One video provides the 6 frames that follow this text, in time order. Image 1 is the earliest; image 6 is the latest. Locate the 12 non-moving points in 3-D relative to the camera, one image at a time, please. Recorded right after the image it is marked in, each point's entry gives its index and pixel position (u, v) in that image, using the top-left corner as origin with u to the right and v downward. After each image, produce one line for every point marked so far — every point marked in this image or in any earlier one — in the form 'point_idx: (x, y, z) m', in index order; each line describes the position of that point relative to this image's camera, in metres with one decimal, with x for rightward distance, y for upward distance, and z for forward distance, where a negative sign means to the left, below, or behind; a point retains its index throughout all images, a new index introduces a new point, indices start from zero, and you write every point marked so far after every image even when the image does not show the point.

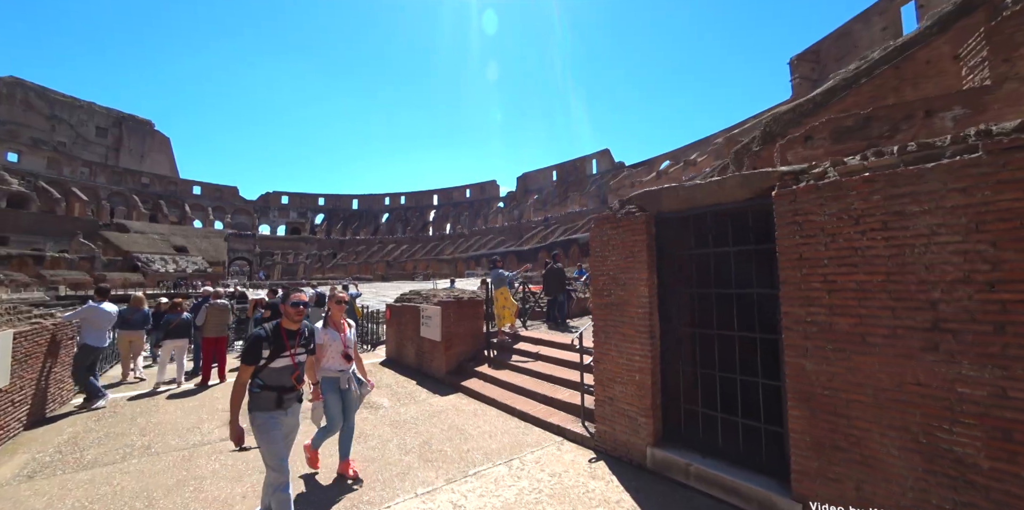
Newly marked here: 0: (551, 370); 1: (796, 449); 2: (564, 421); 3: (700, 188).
0: (+0.6, -1.7, +5.5) m
1: (+1.9, -1.3, +2.5) m
2: (+0.6, -1.9, +4.3) m
3: (+1.6, +0.6, +3.2) m
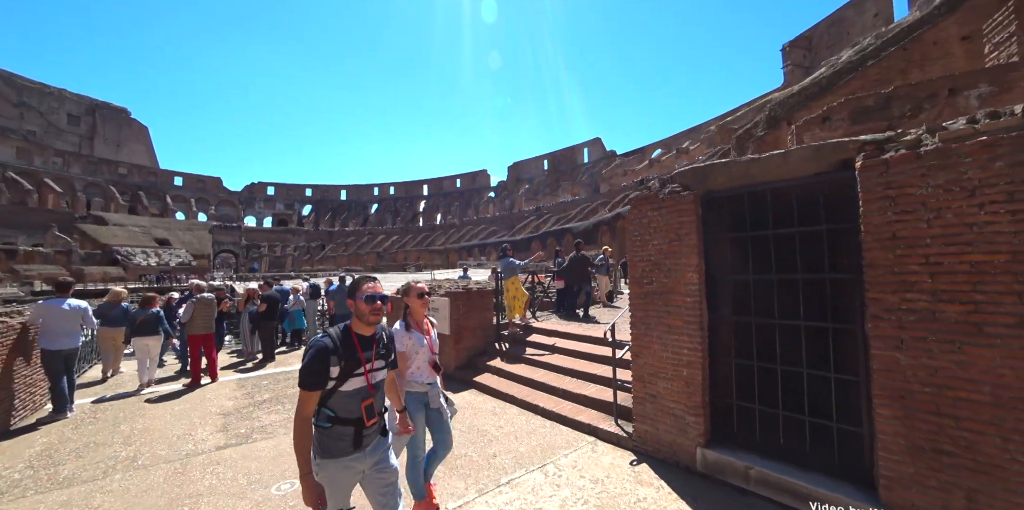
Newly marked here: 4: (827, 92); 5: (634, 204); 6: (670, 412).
0: (+0.9, -1.5, +5.2) m
1: (+2.2, -1.2, +2.2) m
2: (+0.9, -1.8, +4.0) m
3: (+1.9, +0.7, +2.8) m
4: (+10.2, +5.3, +12.1) m
5: (+1.2, +0.5, +3.6) m
6: (+1.4, -1.4, +3.2) m
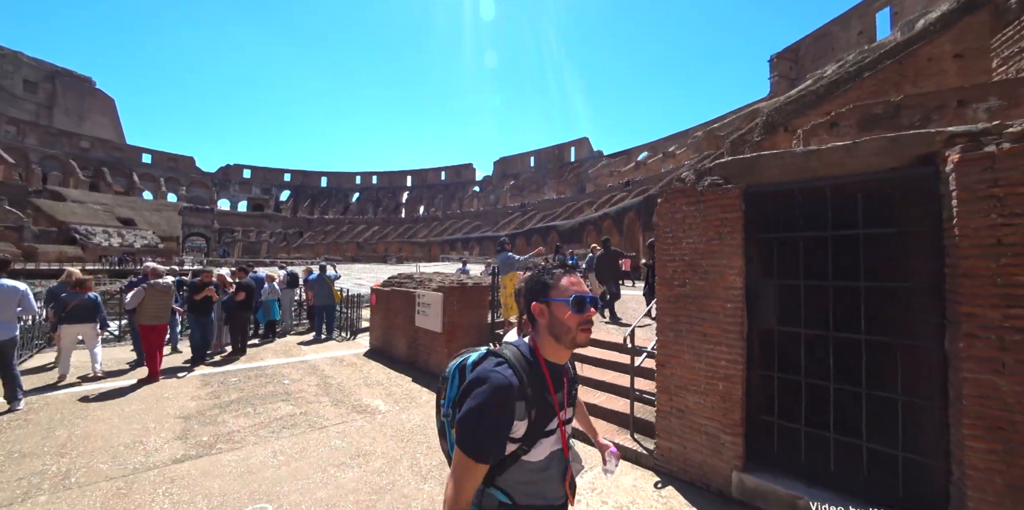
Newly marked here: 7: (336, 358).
0: (+0.9, -1.5, +4.8) m
1: (+2.4, -1.2, +1.9) m
2: (+0.9, -1.7, +3.6) m
3: (+2.1, +0.7, +2.5) m
4: (+10.1, +5.0, +12.1) m
5: (+1.3, +0.5, +3.3) m
6: (+1.5, -1.4, +2.9) m
7: (-3.3, -2.0, +7.0) m
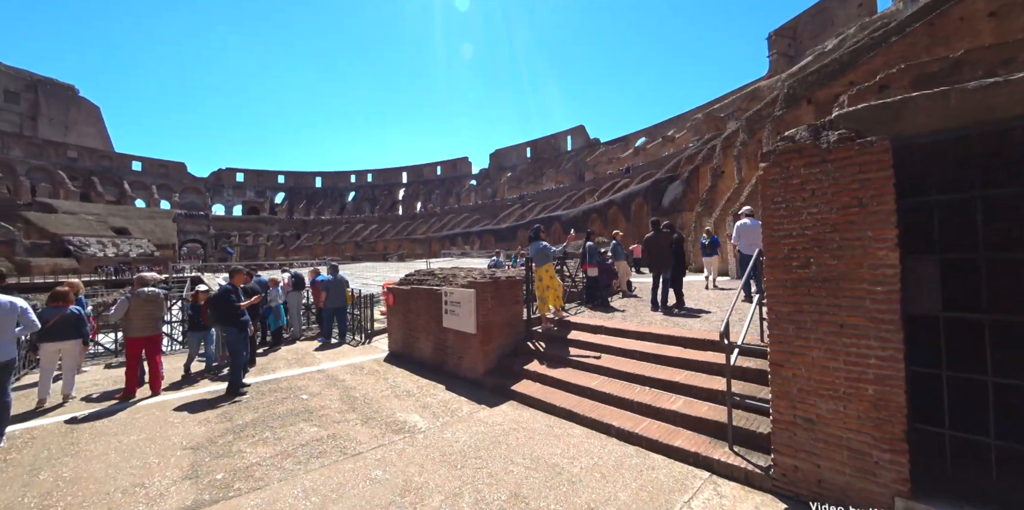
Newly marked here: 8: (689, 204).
0: (+1.5, -1.3, +4.2) m
1: (+3.0, -1.0, +1.3) m
2: (+1.5, -1.6, +3.0) m
3: (+2.6, +0.9, +1.9) m
4: (+10.4, +5.7, +11.4) m
5: (+1.8, +0.7, +2.6) m
6: (+2.1, -1.2, +2.3) m
7: (-2.7, -1.9, +6.4) m
8: (+9.0, +2.6, +19.0) m
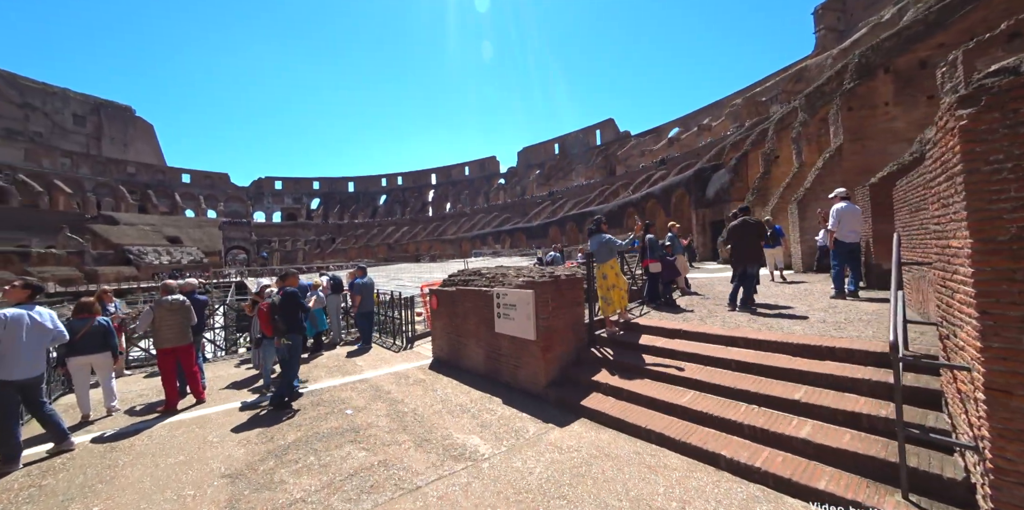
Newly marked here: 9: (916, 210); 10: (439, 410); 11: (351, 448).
0: (+2.2, -1.2, +3.5) m
1: (+3.4, -0.9, +0.5) m
2: (+2.2, -1.5, +2.3) m
3: (+3.1, +1.0, +1.1) m
4: (+11.4, +6.1, +10.0) m
5: (+2.4, +0.8, +1.9) m
6: (+2.6, -1.1, +1.5) m
7: (-1.8, -1.9, +6.0) m
8: (+10.7, +3.0, +17.6) m
9: (+4.7, +0.5, +4.3) m
10: (-0.9, -1.8, +4.4) m
11: (-1.5, -1.8, +3.5) m
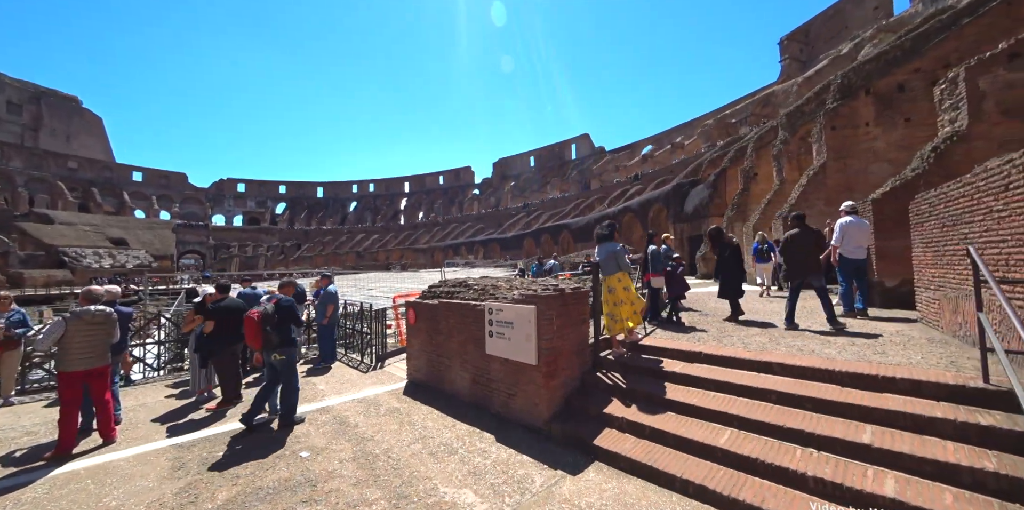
0: (+2.2, -1.3, +2.9) m
1: (+3.7, -0.9, 0.0) m
2: (+2.3, -1.5, +1.7) m
3: (+3.3, +0.9, +0.6) m
4: (+11.1, +5.6, +10.3) m
5: (+2.6, +0.7, +1.4) m
6: (+2.8, -1.1, +1.0) m
7: (-2.0, -2.0, +5.1) m
8: (+9.8, +2.2, +17.8) m
9: (+4.7, +0.3, +3.9) m
10: (-0.9, -1.9, +3.5) m
11: (-1.5, -1.8, +2.6) m
